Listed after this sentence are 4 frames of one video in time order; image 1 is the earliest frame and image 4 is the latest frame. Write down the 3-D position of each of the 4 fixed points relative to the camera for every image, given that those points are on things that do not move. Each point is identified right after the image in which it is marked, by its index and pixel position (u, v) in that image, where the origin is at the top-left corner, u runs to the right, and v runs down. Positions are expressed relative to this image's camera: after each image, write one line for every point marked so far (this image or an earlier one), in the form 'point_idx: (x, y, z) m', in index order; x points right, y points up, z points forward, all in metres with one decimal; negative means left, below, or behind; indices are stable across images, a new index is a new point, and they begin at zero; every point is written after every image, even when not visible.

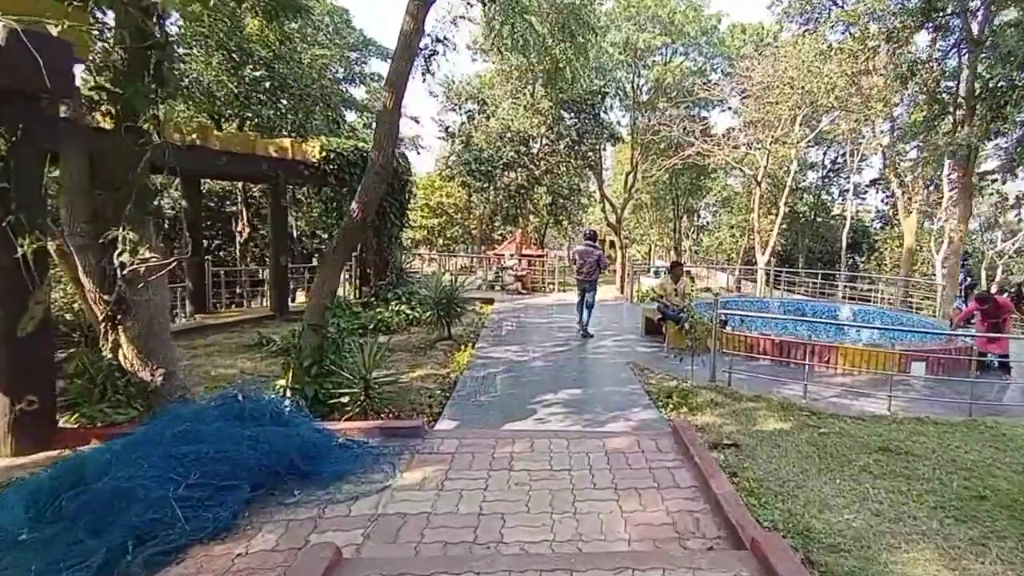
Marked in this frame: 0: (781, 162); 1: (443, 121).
0: (+5.0, +2.4, +18.7) m
1: (-1.0, +2.4, +14.0) m
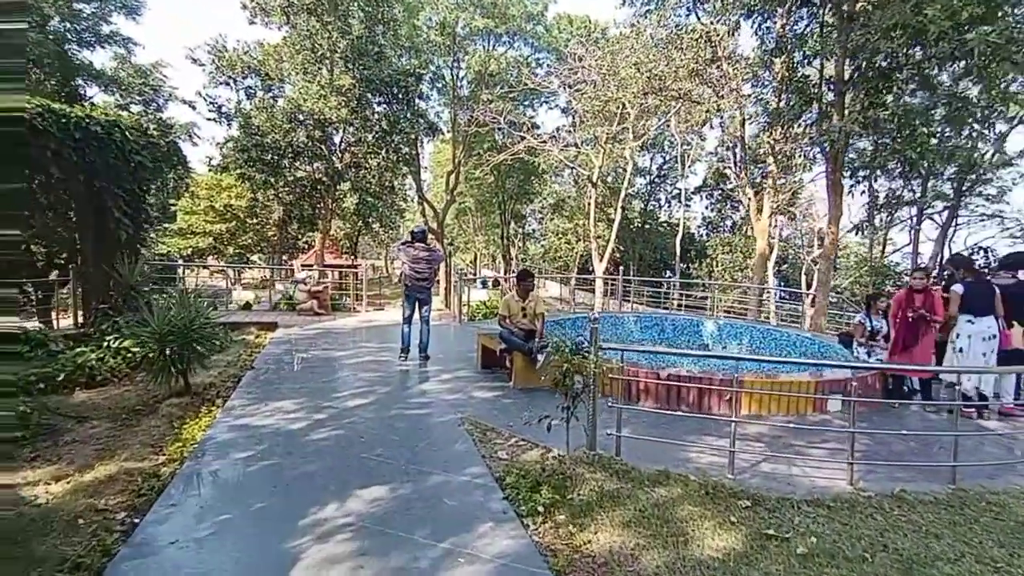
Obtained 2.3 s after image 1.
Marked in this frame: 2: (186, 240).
0: (+1.7, +2.2, +17.3) m
1: (-3.4, +2.1, +11.6) m
2: (-4.9, +0.7, +15.1) m
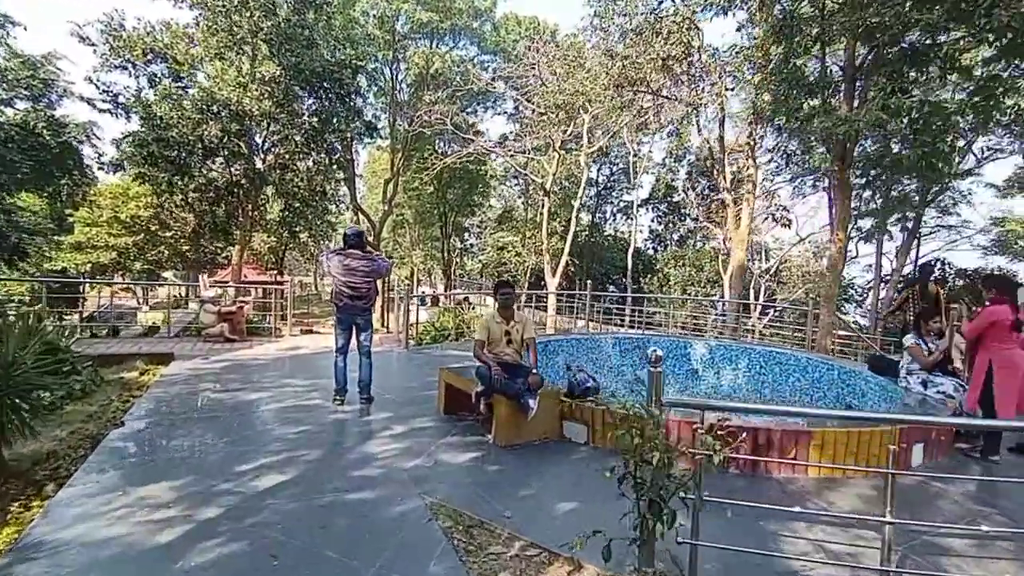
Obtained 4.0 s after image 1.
0: (+0.9, +1.9, +16.0) m
1: (-3.9, +1.9, +9.9) m
2: (-5.7, +0.4, +13.3) m
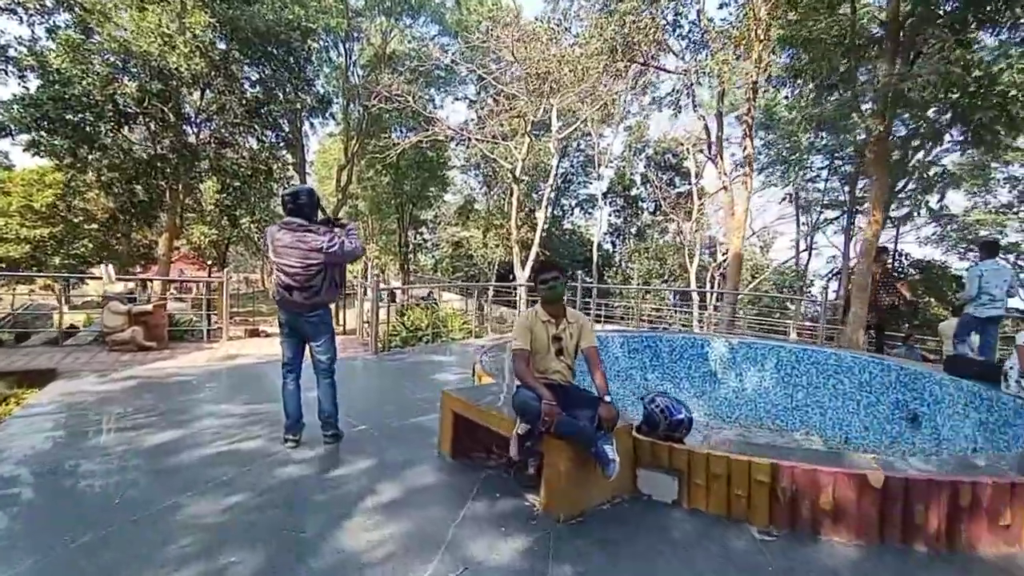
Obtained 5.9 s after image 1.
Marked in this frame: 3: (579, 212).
0: (+0.4, +2.0, +14.6) m
1: (-4.1, +2.0, +8.3) m
2: (-6.0, +0.5, +11.7) m
3: (+1.4, +1.5, +19.3) m
